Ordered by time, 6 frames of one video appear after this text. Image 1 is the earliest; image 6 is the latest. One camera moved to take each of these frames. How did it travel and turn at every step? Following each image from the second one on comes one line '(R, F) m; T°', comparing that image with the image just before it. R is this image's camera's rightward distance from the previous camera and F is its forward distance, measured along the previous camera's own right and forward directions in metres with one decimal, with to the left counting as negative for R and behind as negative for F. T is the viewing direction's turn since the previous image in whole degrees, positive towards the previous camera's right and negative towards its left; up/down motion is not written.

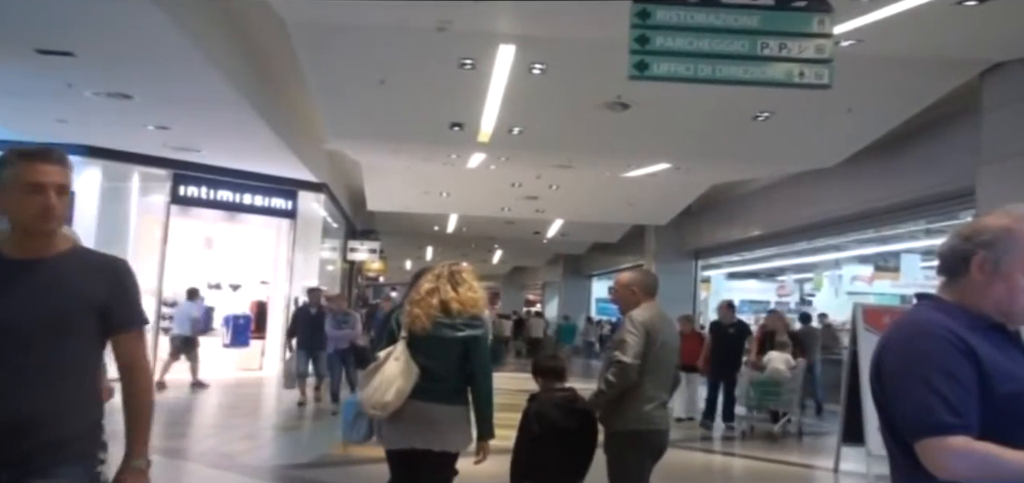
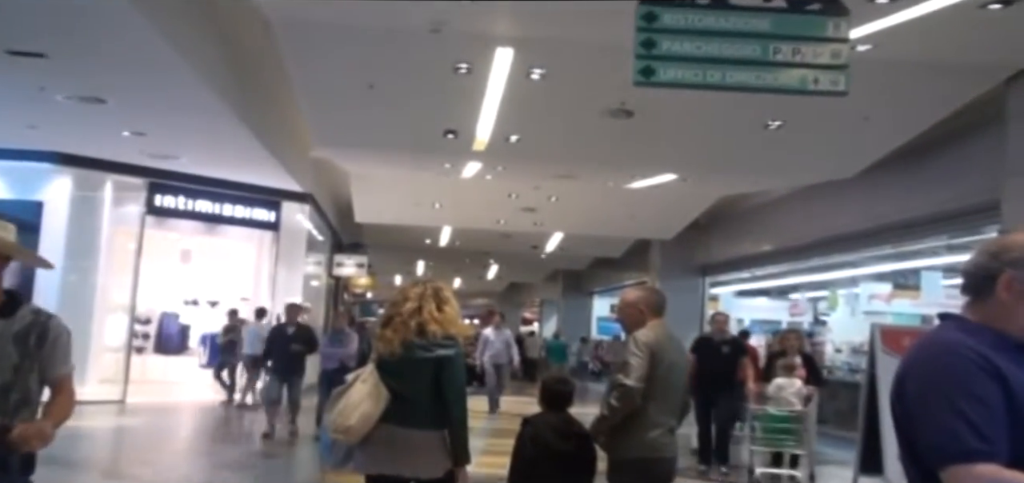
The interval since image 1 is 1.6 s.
(0.0, +0.4) m; 0°
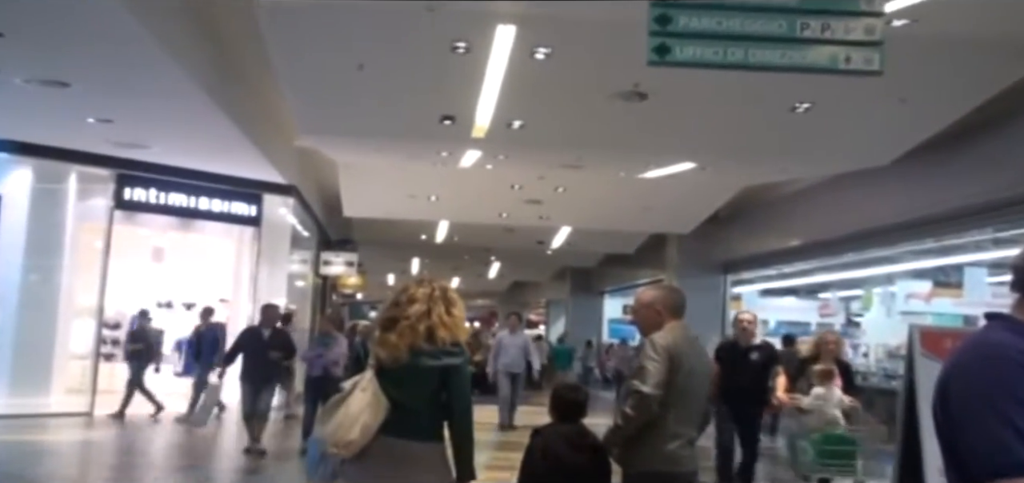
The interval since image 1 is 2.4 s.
(0.0, +0.6) m; 0°
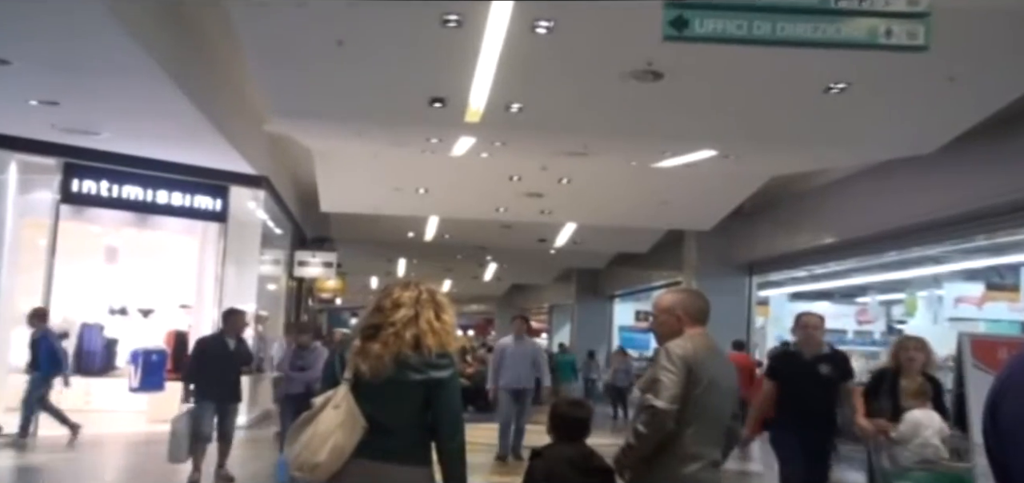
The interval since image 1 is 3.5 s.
(0.0, +0.7) m; 0°
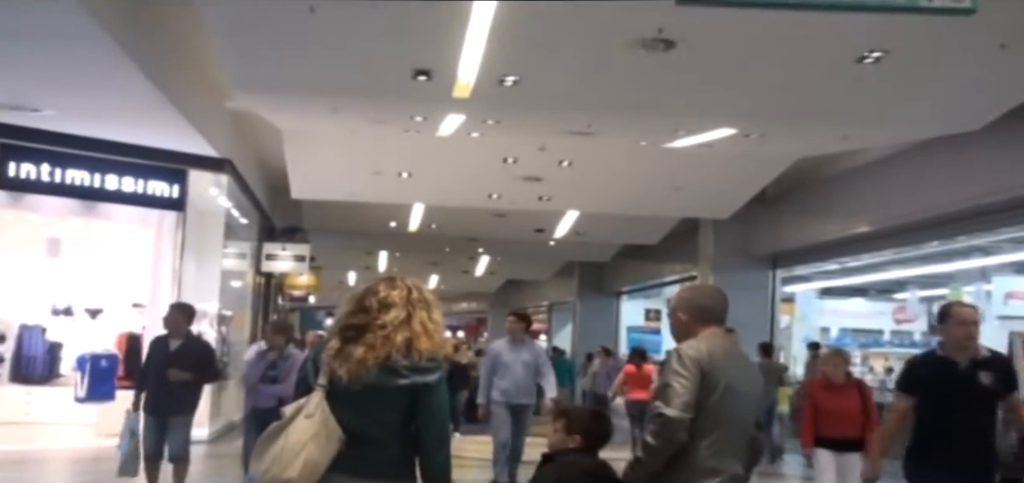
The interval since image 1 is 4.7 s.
(0.0, +0.6) m; 0°
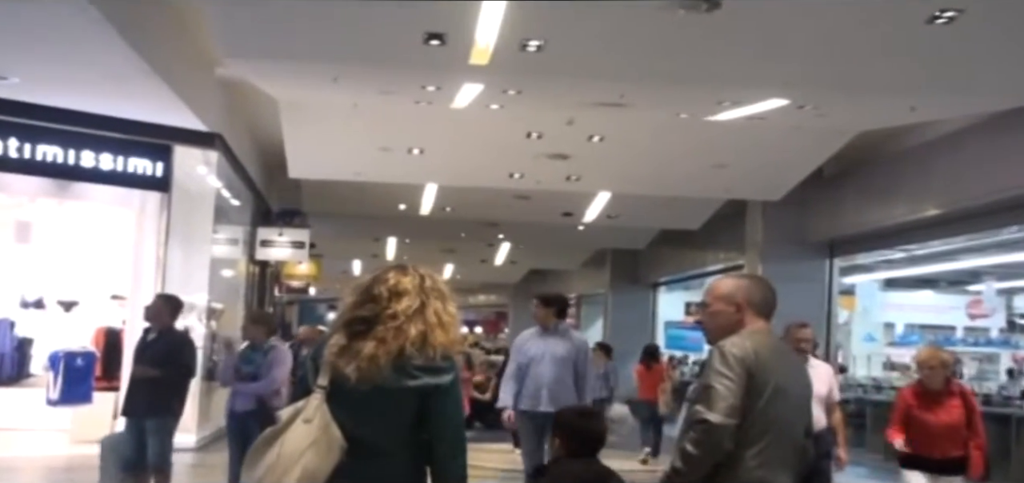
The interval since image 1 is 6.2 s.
(0.0, +0.6) m; -1°
